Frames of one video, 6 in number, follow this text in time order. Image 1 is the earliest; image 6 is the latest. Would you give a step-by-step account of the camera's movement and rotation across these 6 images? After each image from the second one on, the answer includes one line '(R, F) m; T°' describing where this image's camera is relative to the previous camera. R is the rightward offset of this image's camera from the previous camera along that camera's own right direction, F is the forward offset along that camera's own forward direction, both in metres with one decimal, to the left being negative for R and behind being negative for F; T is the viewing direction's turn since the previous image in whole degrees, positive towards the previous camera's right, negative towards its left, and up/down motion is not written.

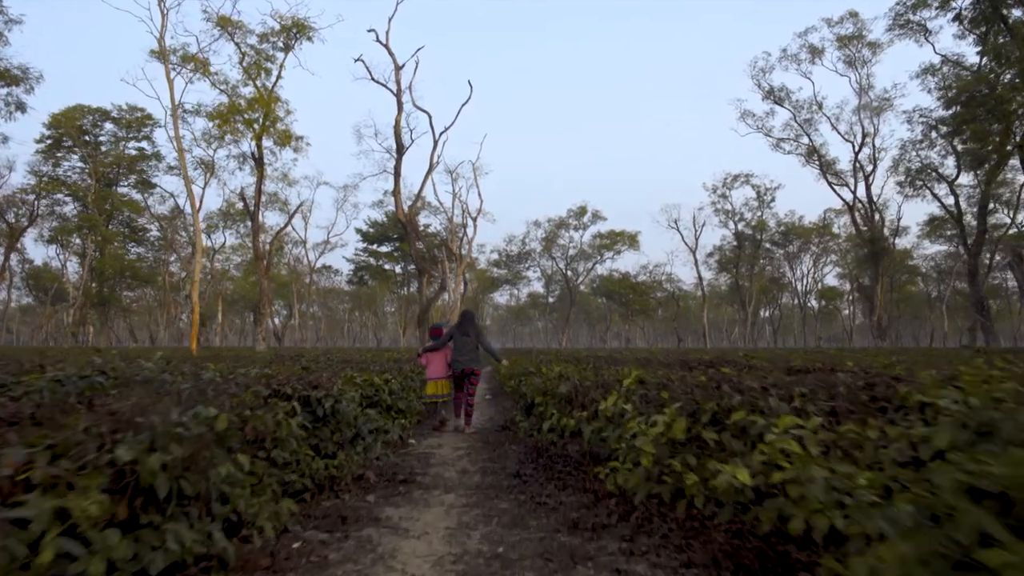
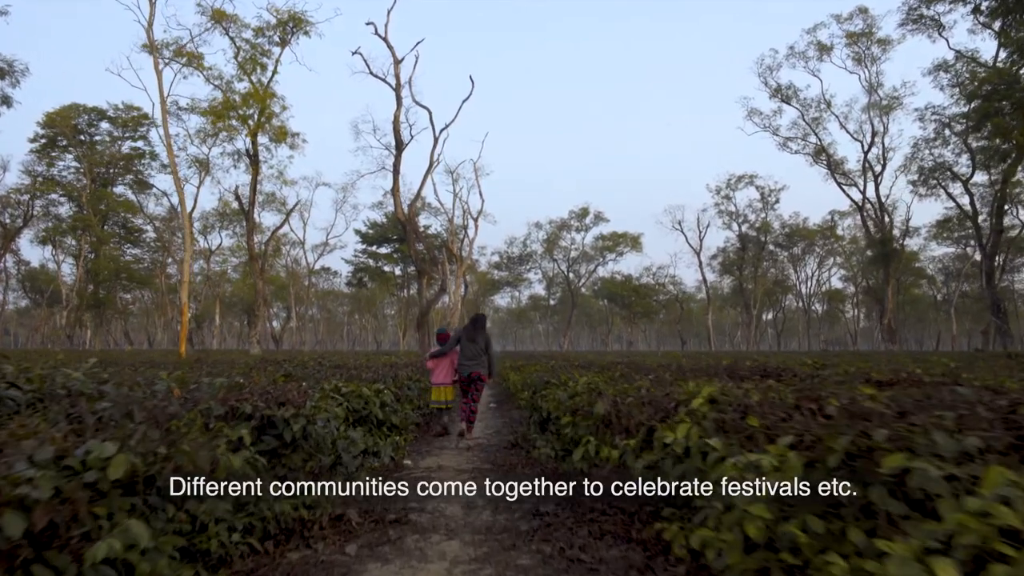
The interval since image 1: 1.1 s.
(-0.1, +1.1) m; 0°
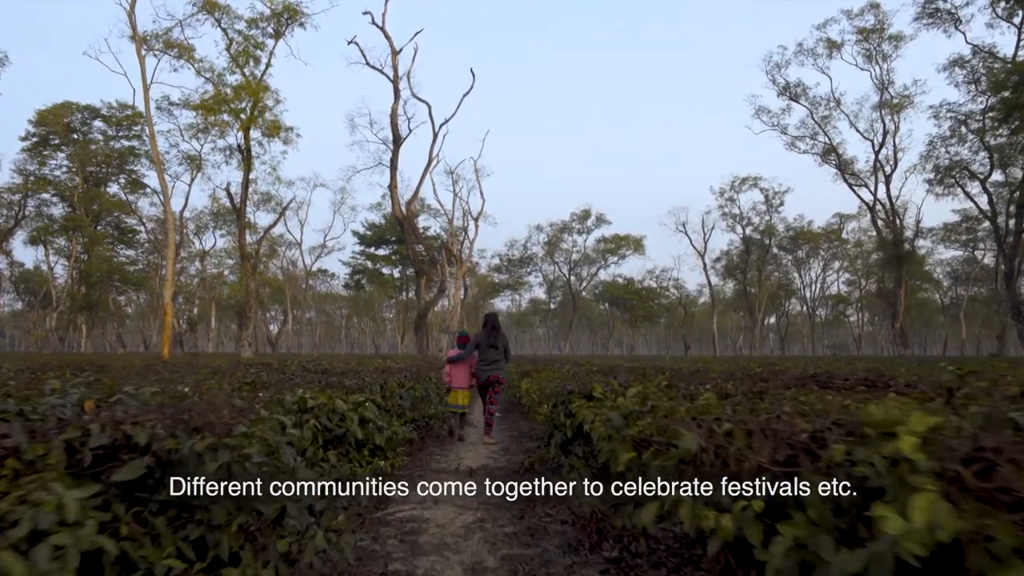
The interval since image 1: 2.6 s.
(-0.1, +1.4) m; 0°
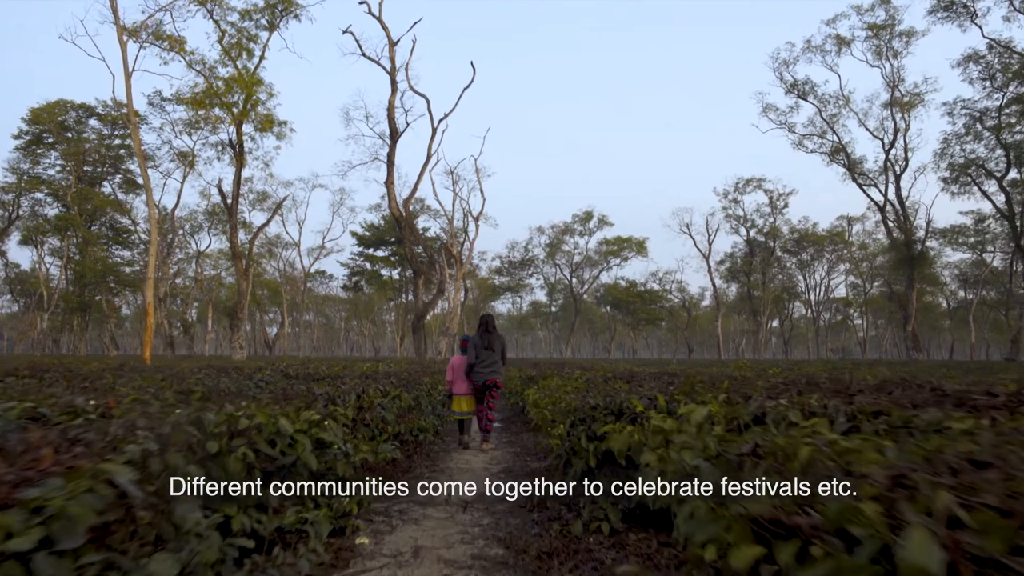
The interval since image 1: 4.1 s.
(0.0, +1.2) m; 0°
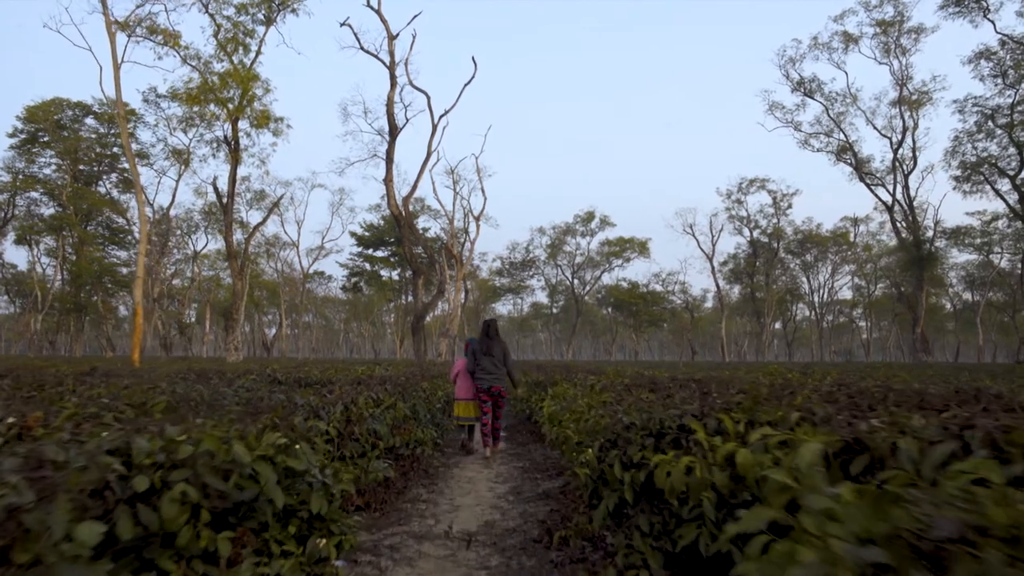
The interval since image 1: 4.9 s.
(-0.1, +0.8) m; 0°
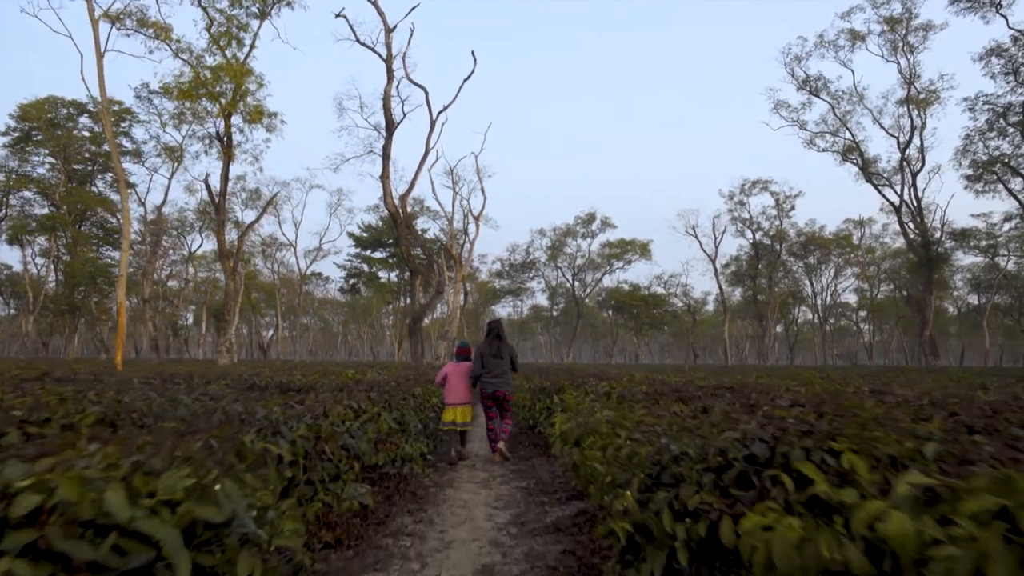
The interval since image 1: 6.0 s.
(0.0, +0.9) m; 0°
